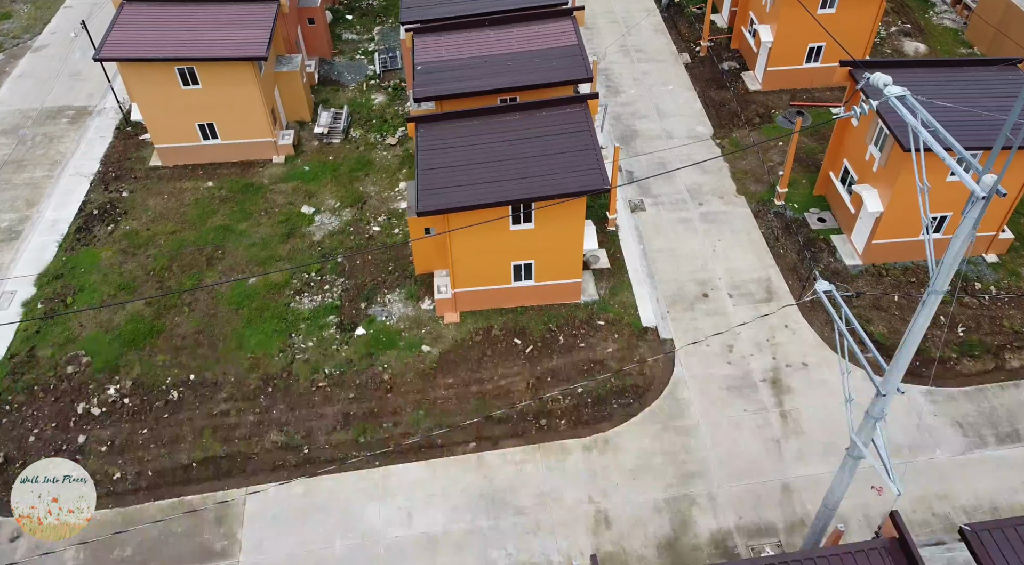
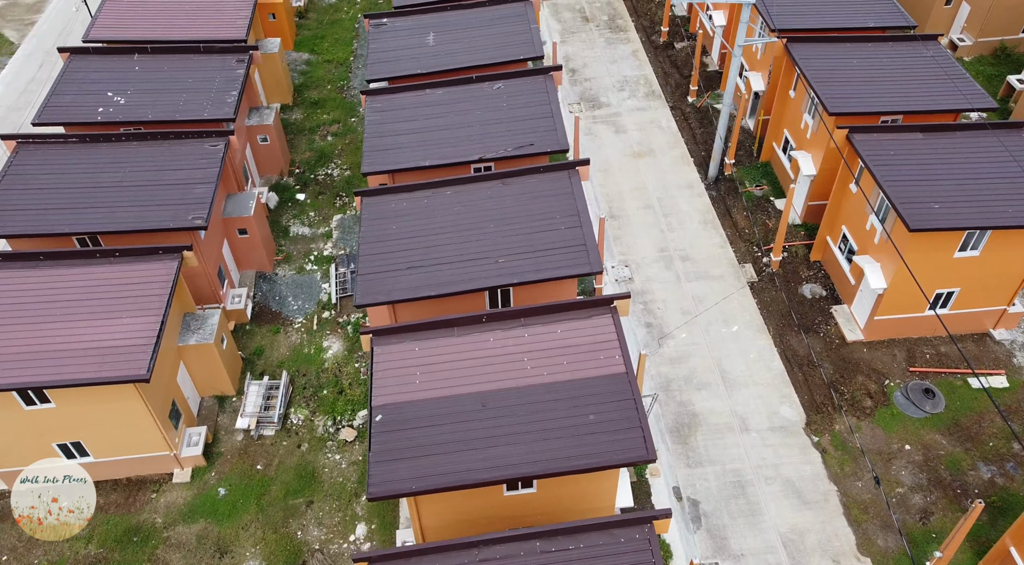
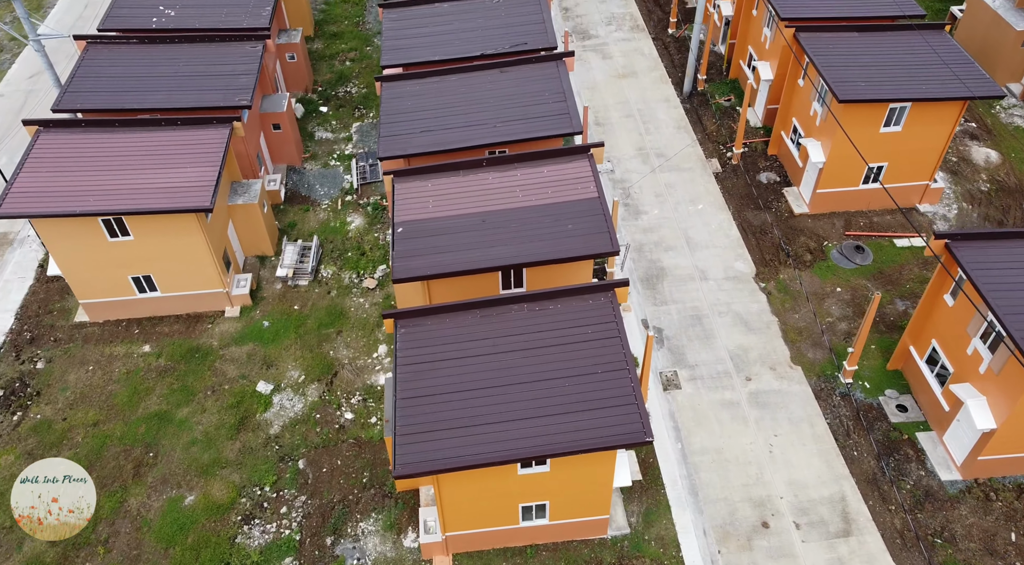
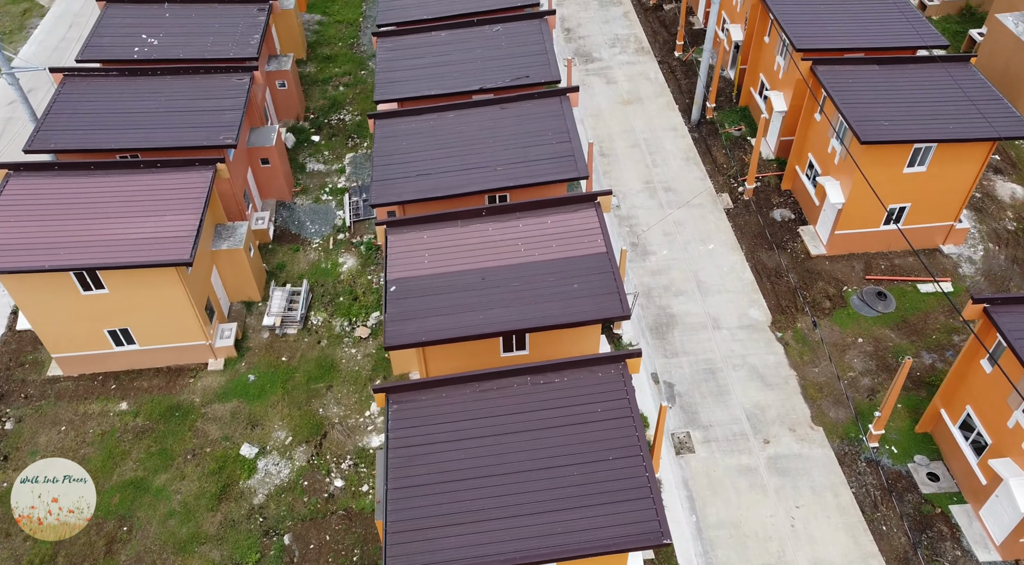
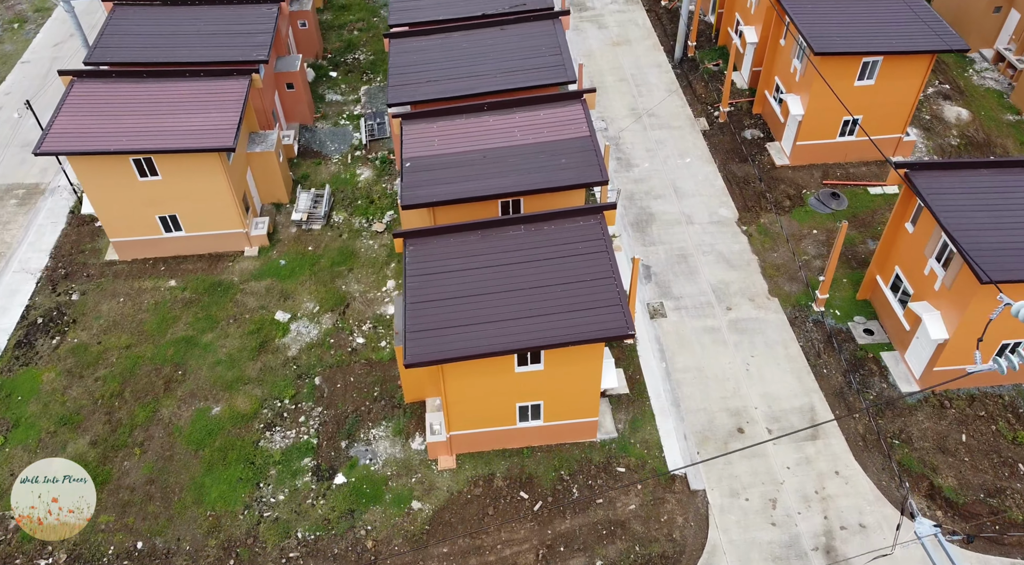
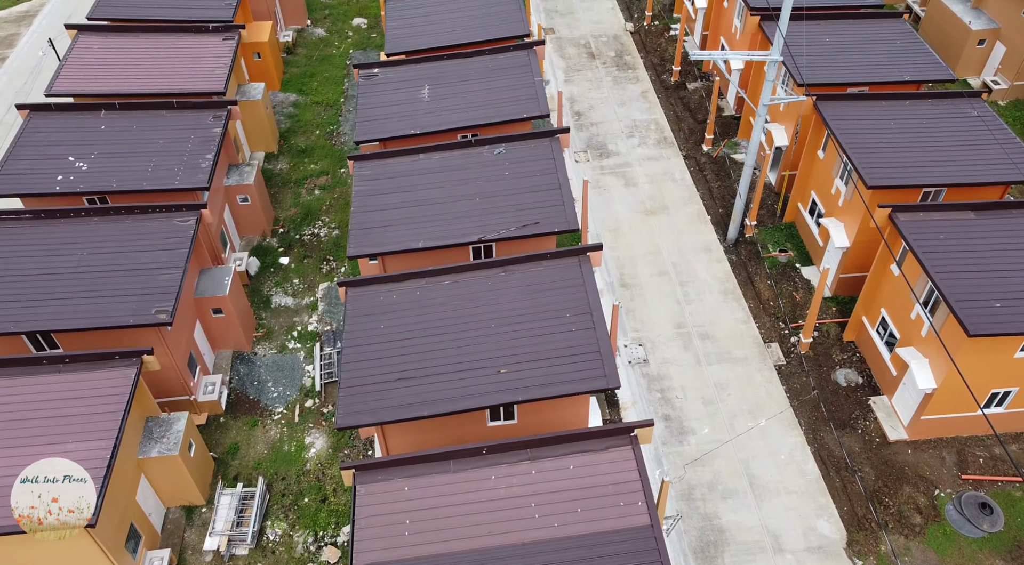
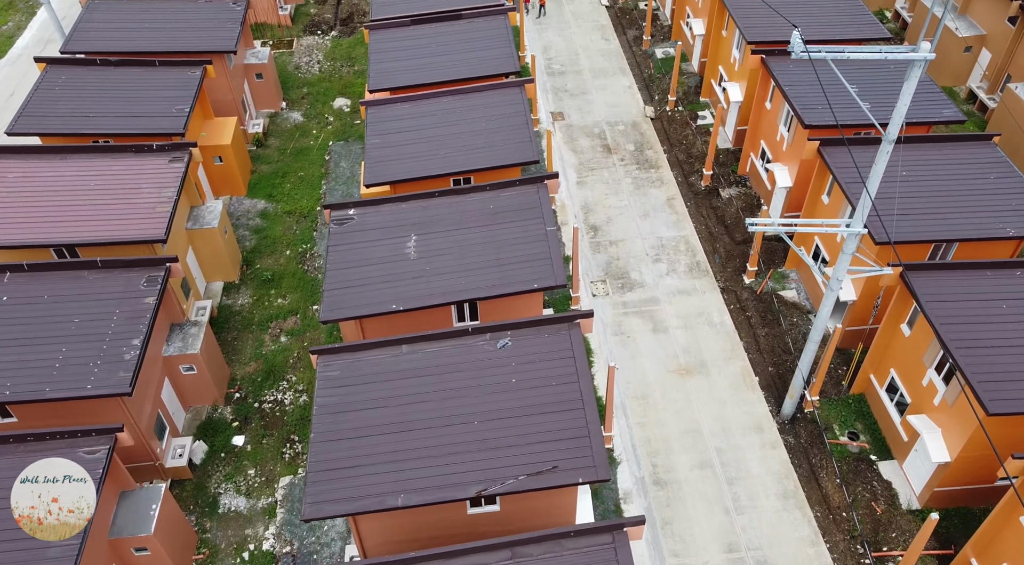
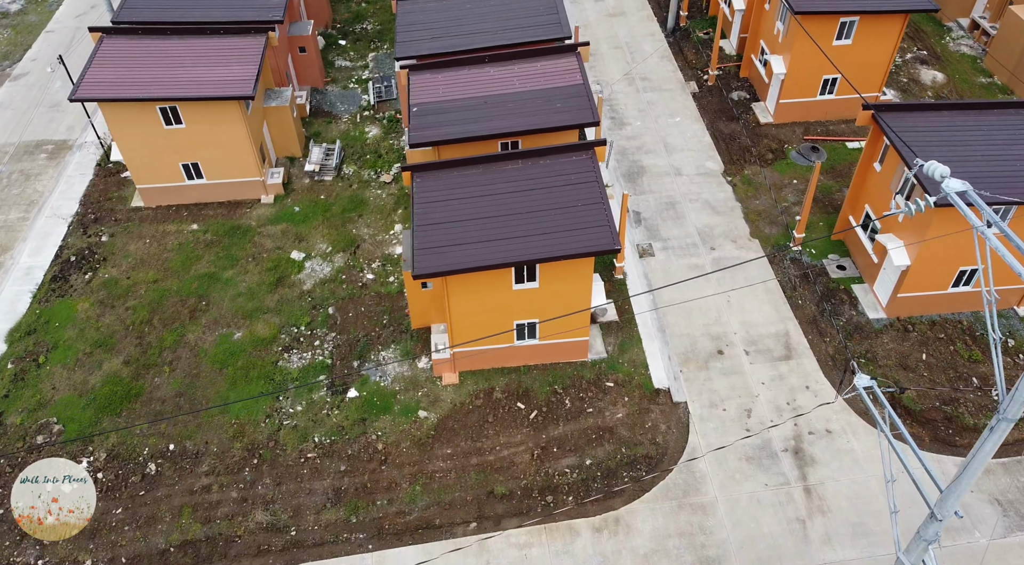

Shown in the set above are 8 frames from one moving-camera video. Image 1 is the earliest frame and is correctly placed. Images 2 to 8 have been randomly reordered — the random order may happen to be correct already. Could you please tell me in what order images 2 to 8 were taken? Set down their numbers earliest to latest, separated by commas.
8, 5, 3, 4, 2, 6, 7
